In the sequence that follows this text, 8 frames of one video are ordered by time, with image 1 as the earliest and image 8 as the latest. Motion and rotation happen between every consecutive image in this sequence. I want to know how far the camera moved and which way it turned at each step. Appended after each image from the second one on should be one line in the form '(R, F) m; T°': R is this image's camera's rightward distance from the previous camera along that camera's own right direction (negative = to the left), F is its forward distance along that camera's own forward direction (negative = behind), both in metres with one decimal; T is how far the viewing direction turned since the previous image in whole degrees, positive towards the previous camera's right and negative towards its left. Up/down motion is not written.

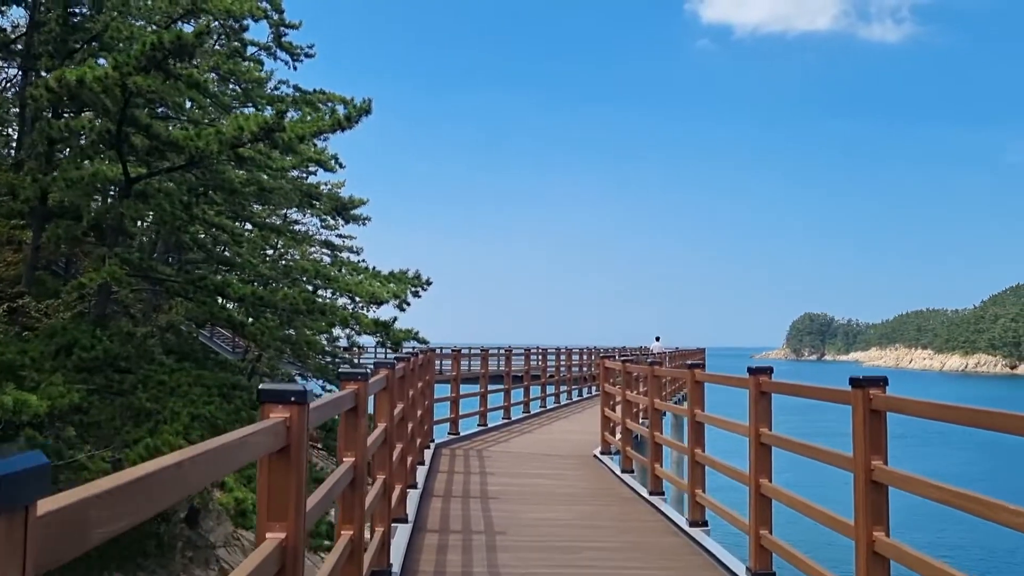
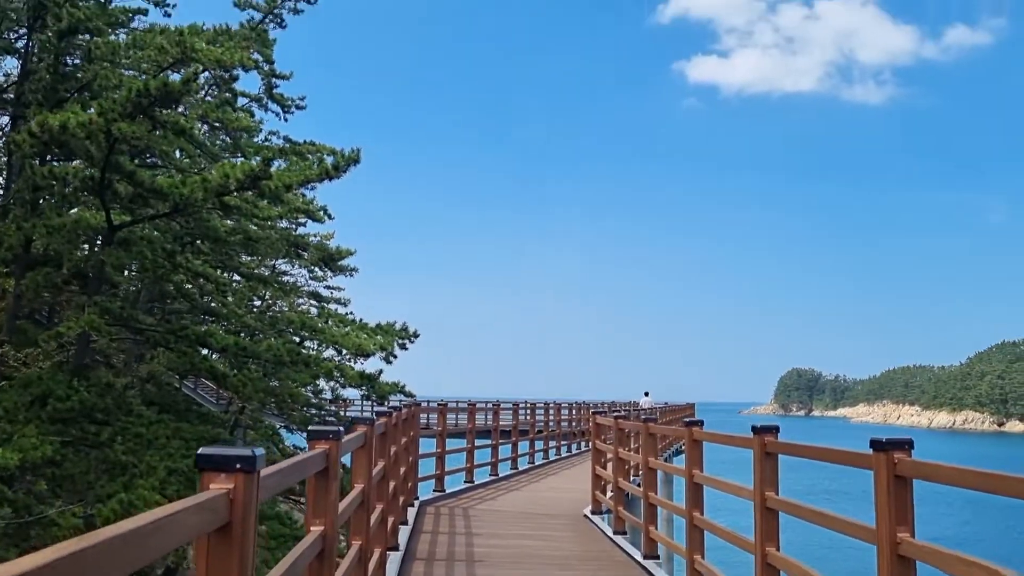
(0.0, +0.2) m; +1°
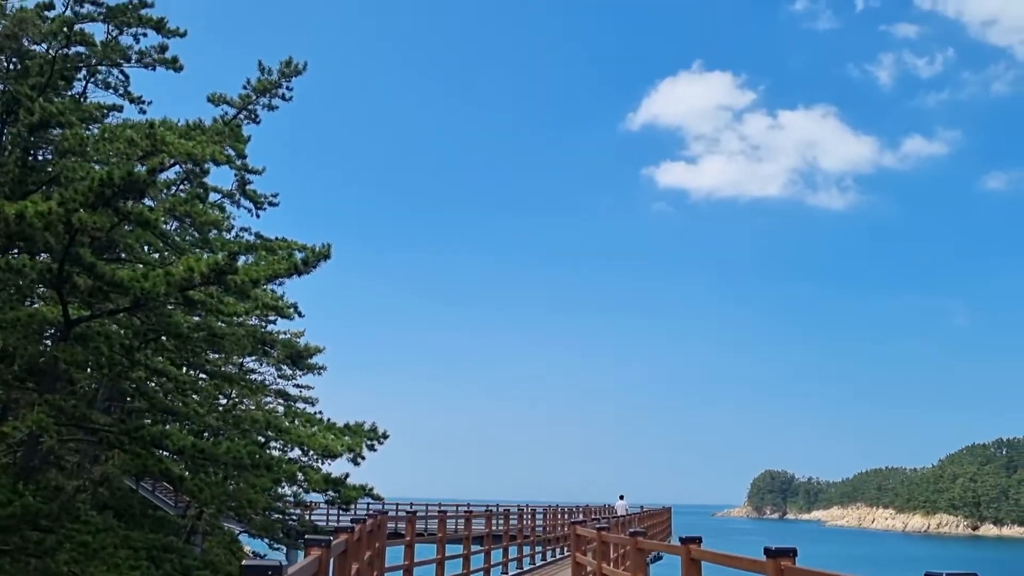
(0.0, +0.3) m; +2°
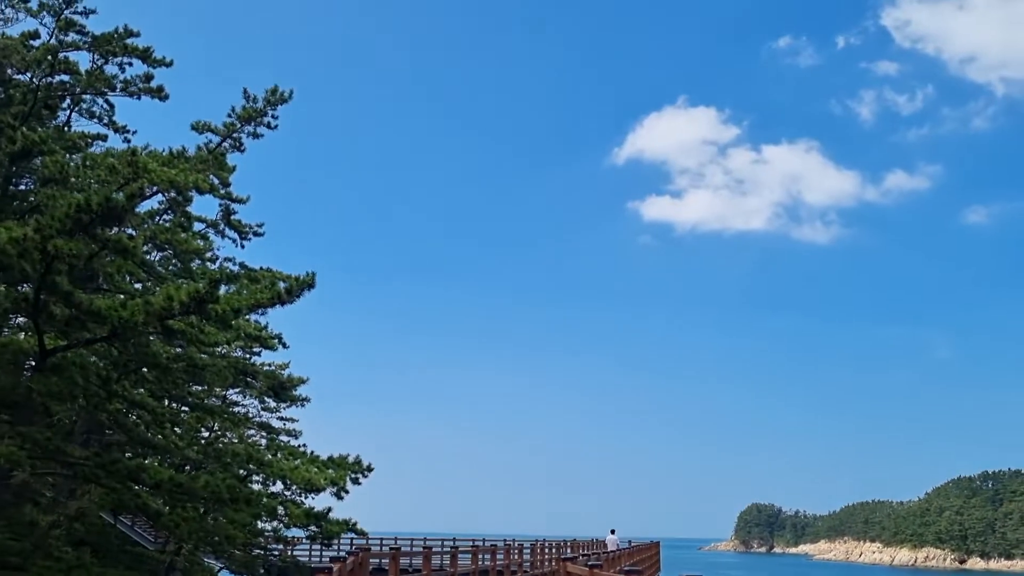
(0.0, +0.2) m; +1°
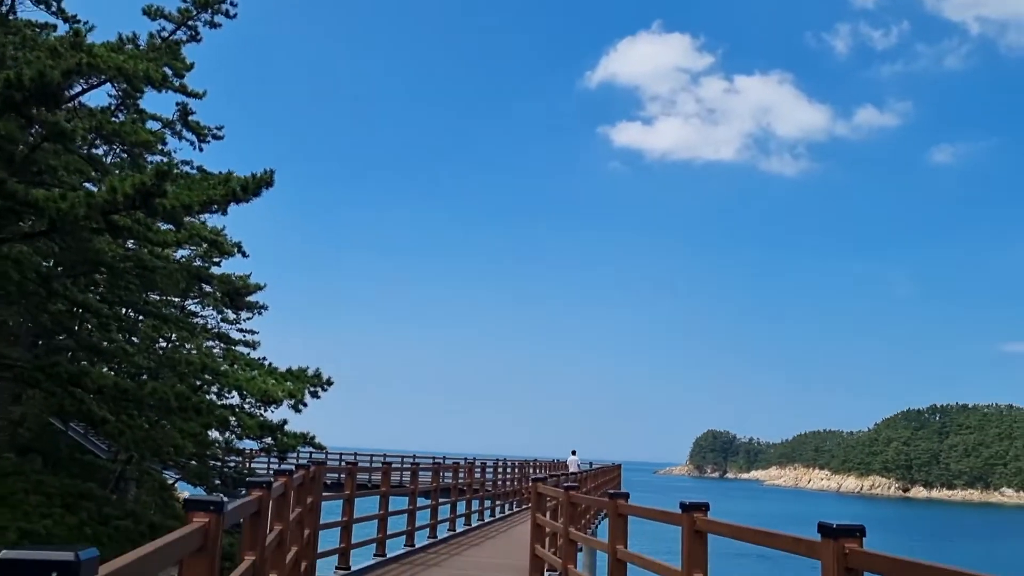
(0.0, +0.5) m; +2°
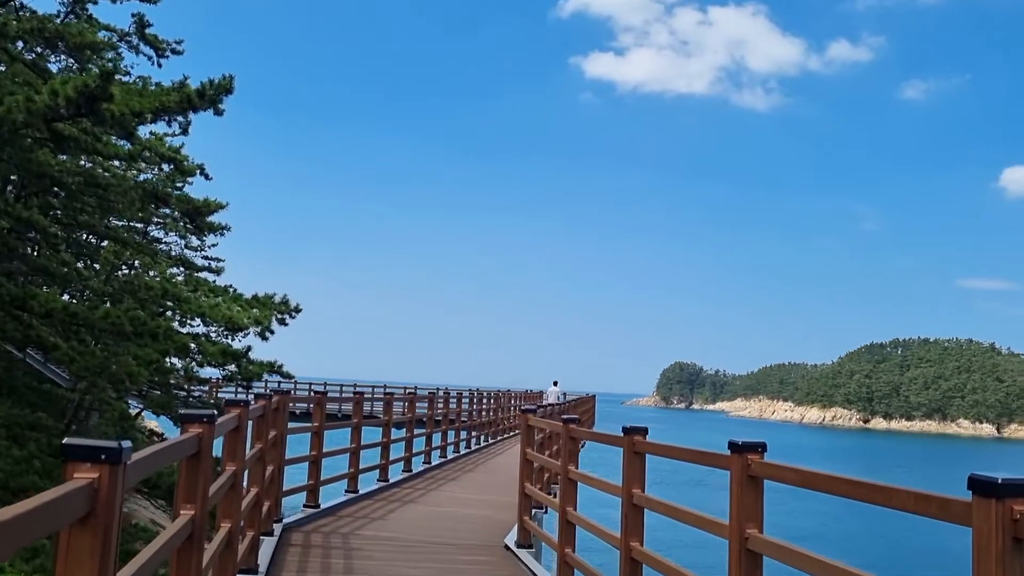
(-0.1, +0.6) m; +2°
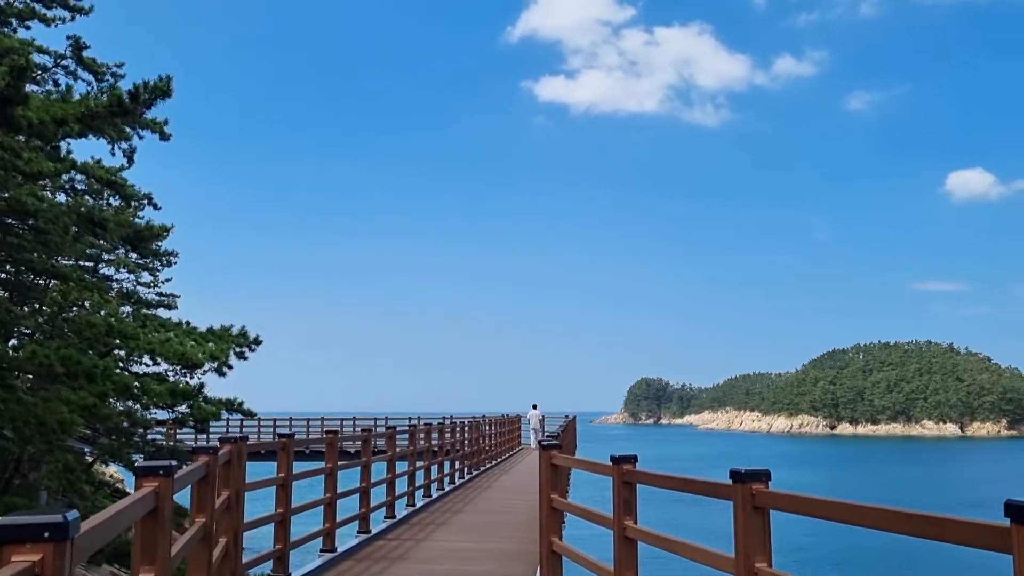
(-0.2, +0.9) m; +2°
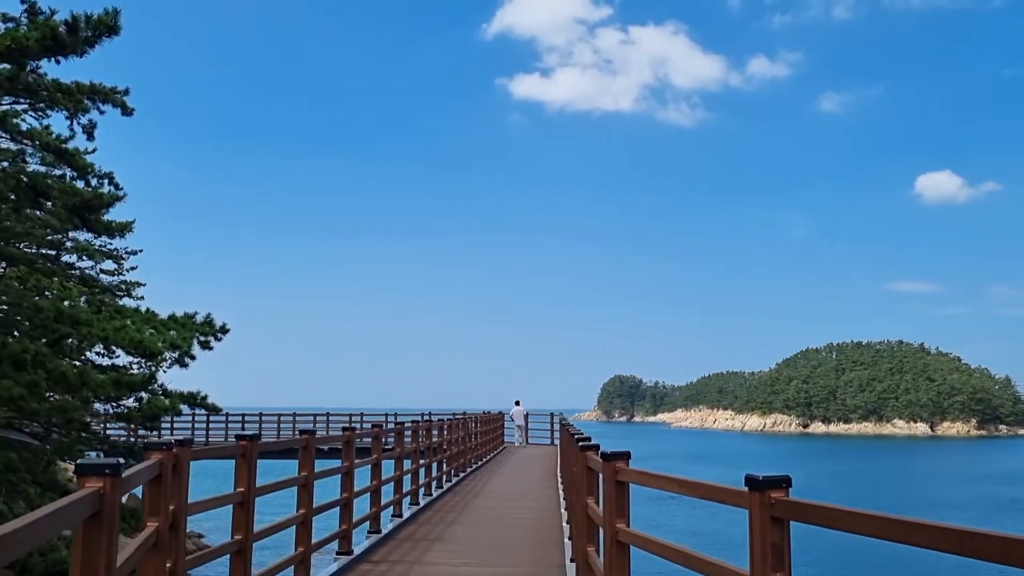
(-0.2, +1.0) m; +2°
